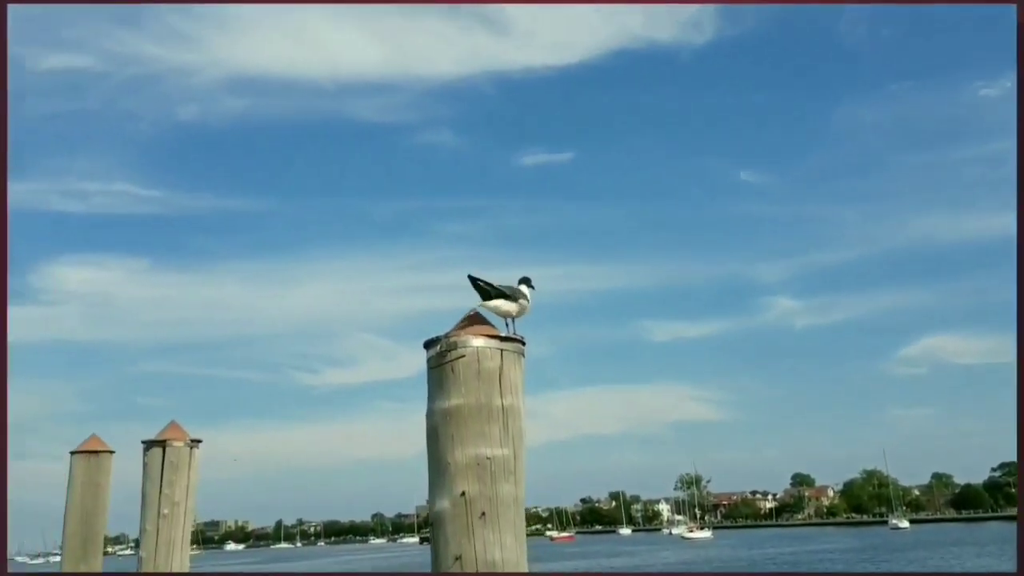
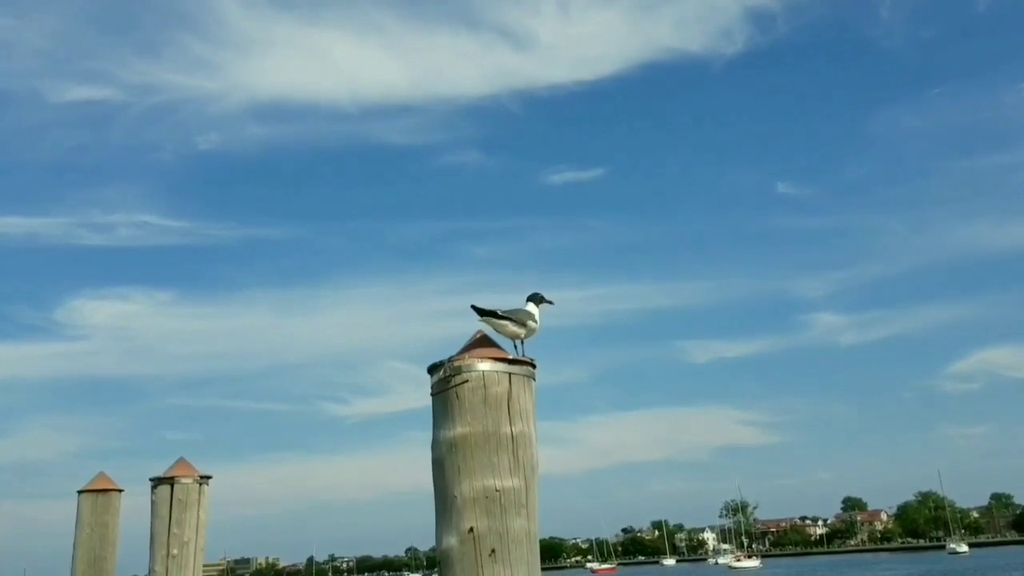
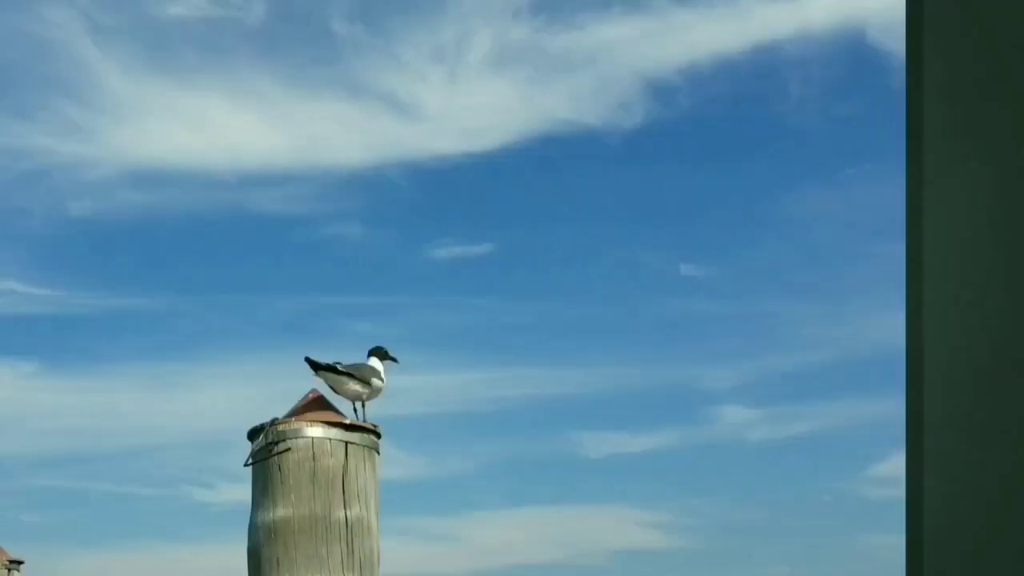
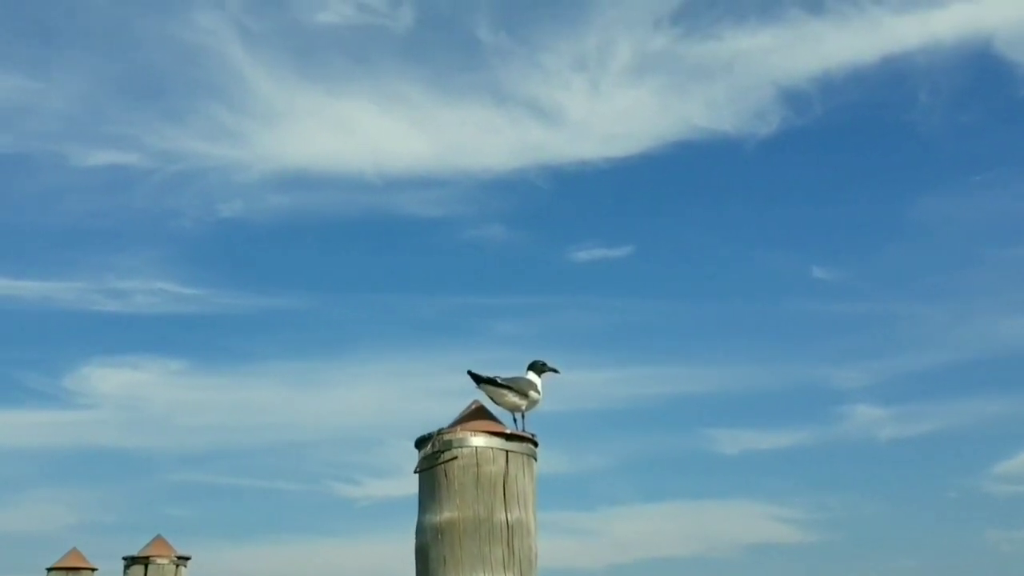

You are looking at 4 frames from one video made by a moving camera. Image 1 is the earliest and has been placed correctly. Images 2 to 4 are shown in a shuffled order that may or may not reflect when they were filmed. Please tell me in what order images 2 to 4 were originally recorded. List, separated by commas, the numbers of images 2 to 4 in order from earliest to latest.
2, 4, 3
